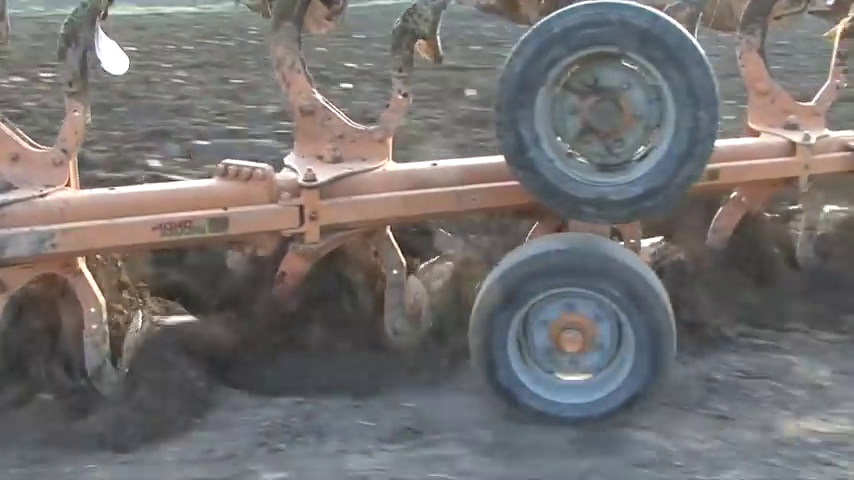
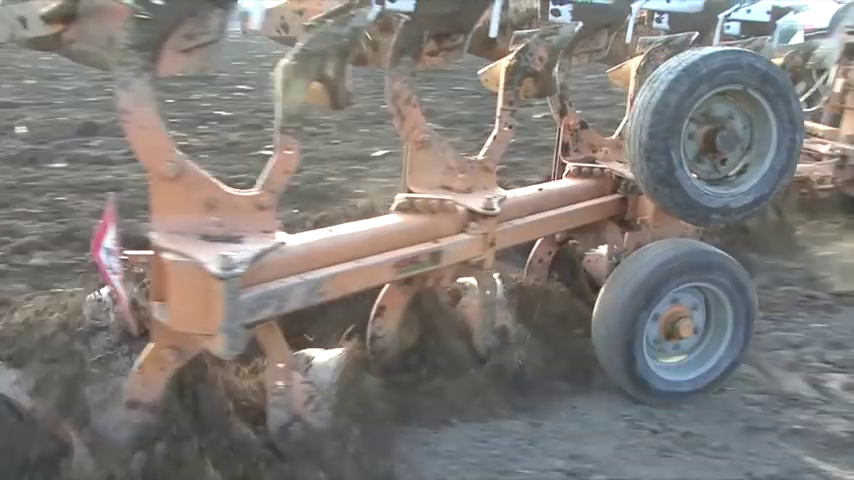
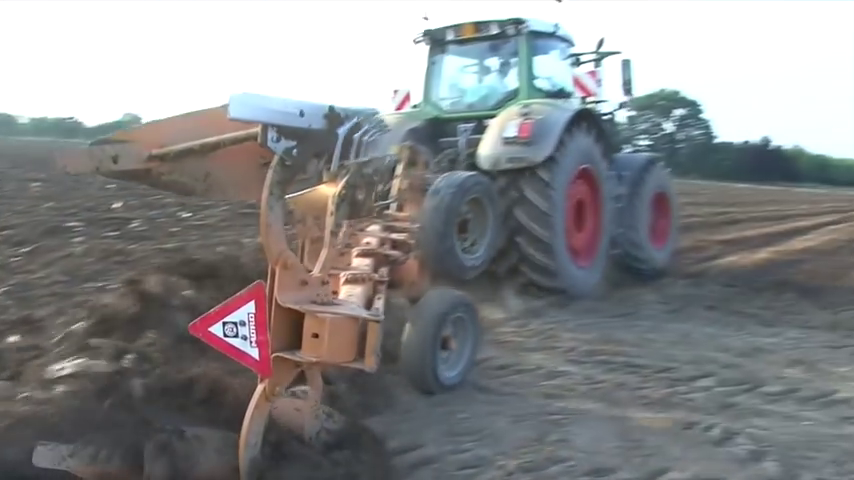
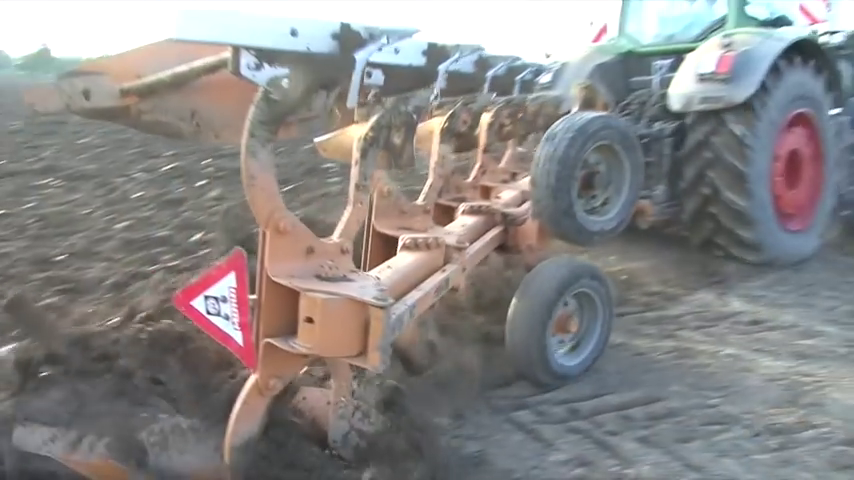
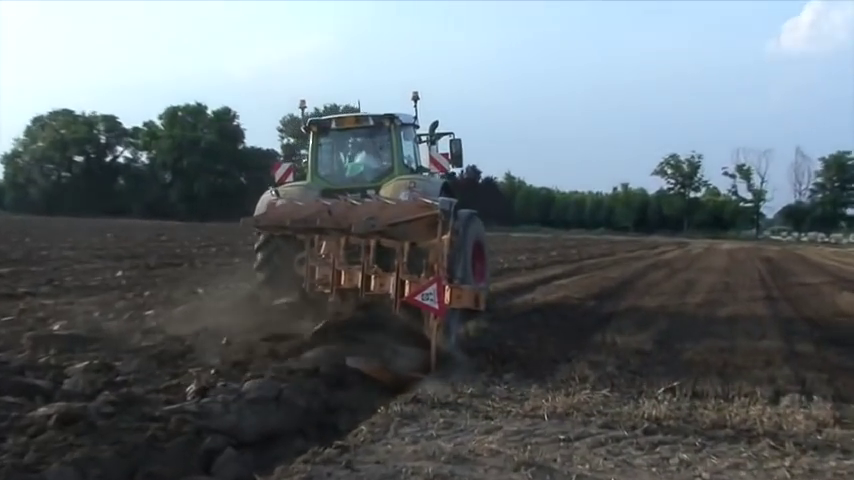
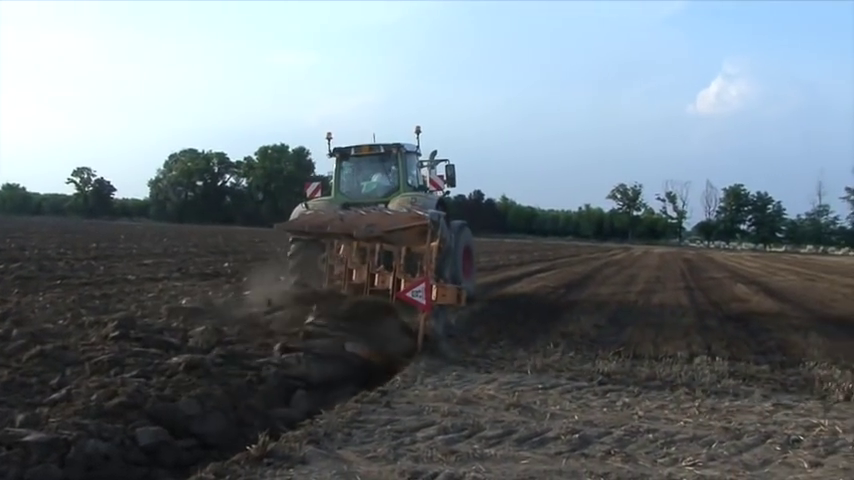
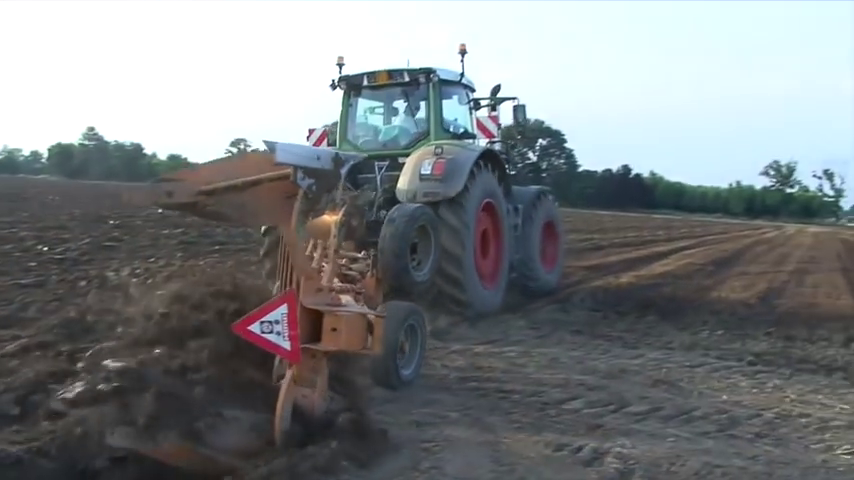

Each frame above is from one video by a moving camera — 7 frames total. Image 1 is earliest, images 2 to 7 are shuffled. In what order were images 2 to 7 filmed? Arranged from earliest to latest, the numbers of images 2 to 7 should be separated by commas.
2, 4, 3, 7, 6, 5
